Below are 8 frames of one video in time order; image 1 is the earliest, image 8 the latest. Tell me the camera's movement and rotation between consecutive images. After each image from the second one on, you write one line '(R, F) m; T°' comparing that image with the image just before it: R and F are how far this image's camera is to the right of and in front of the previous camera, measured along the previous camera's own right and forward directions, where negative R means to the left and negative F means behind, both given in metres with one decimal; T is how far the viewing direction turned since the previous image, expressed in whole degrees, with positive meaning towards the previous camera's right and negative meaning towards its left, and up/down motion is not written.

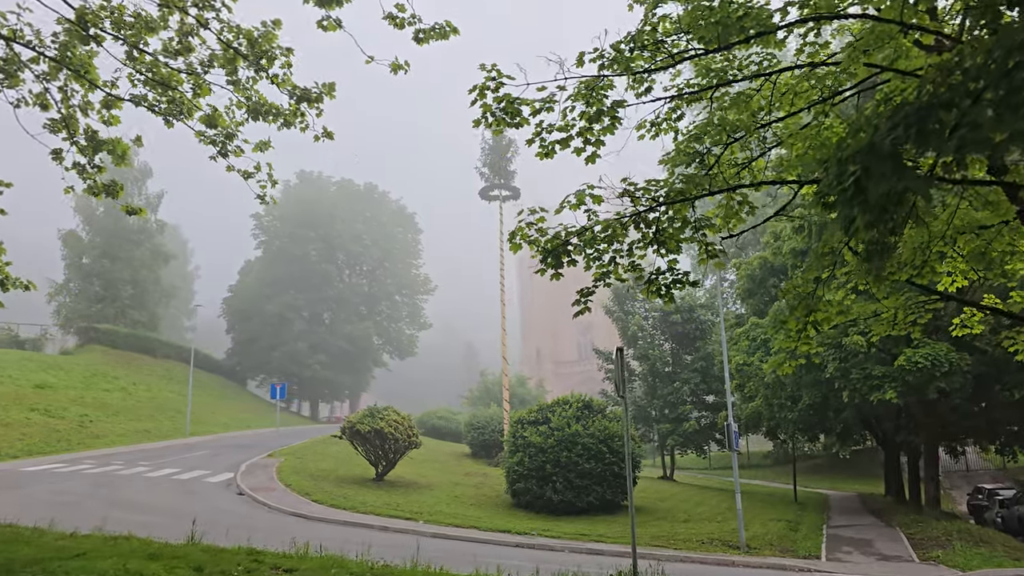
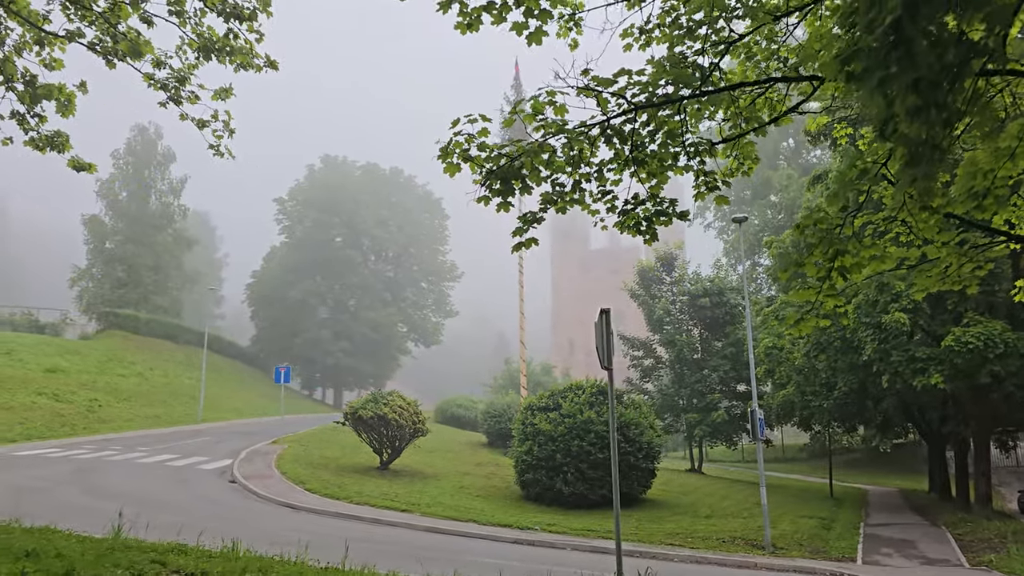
(+0.6, +1.5) m; -2°
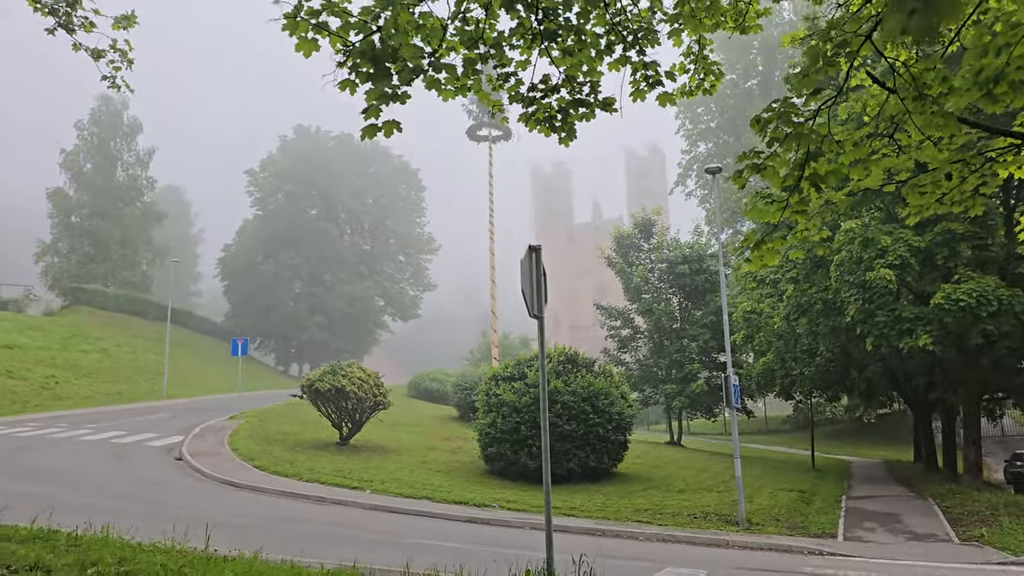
(+0.5, +1.2) m; +1°
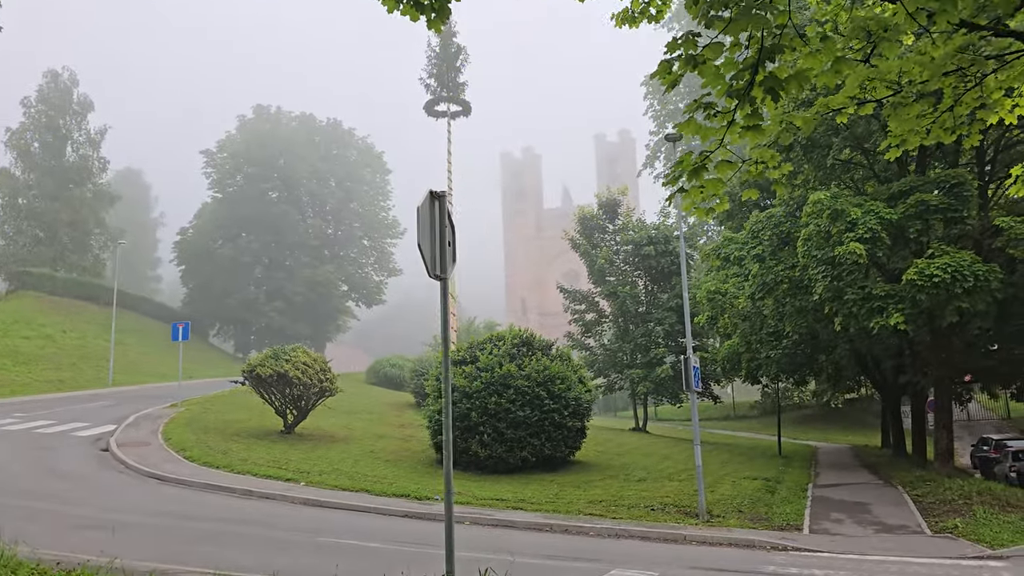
(+0.4, +1.1) m; +2°
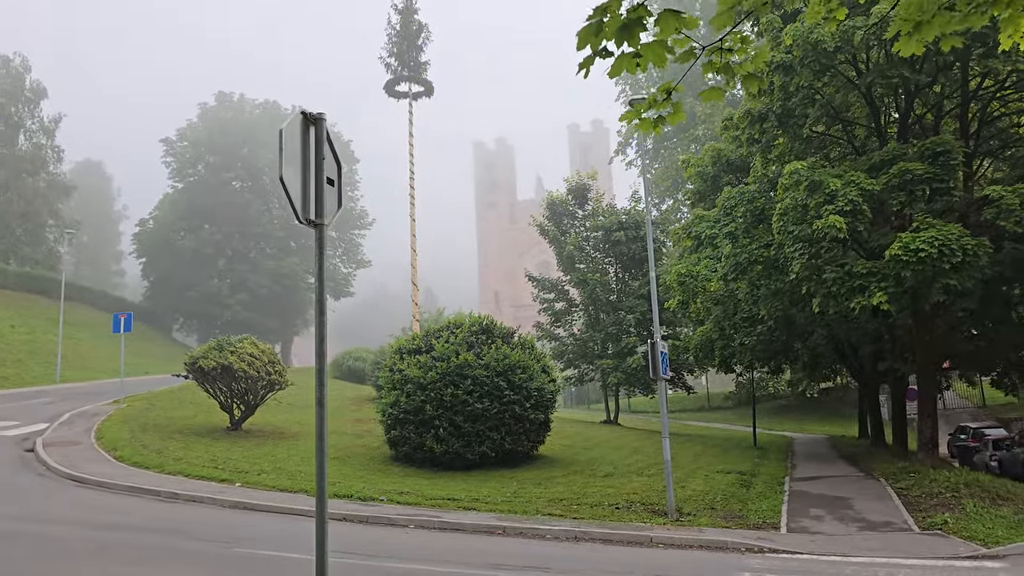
(+0.4, +1.1) m; +2°
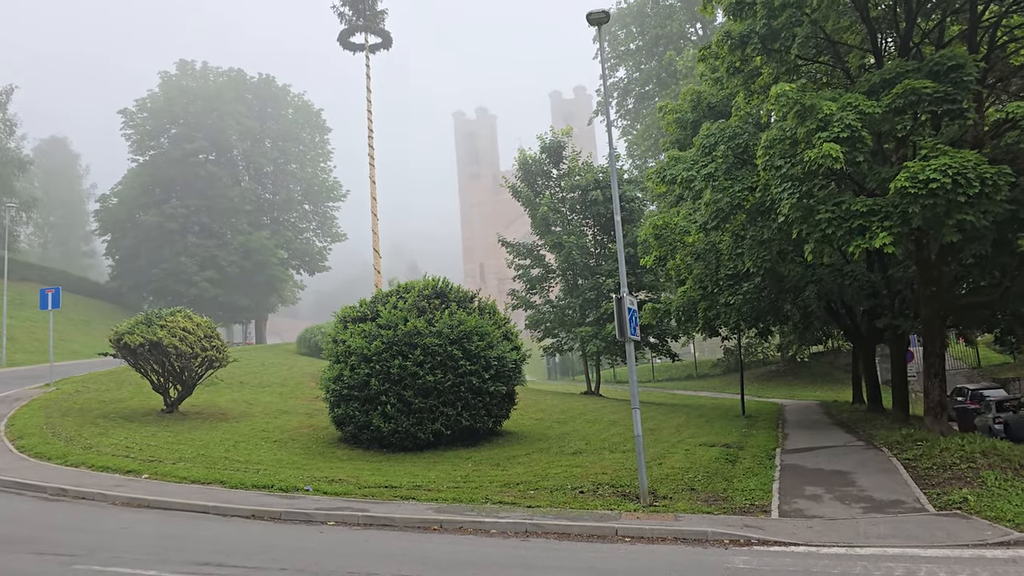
(+0.6, +1.8) m; +1°
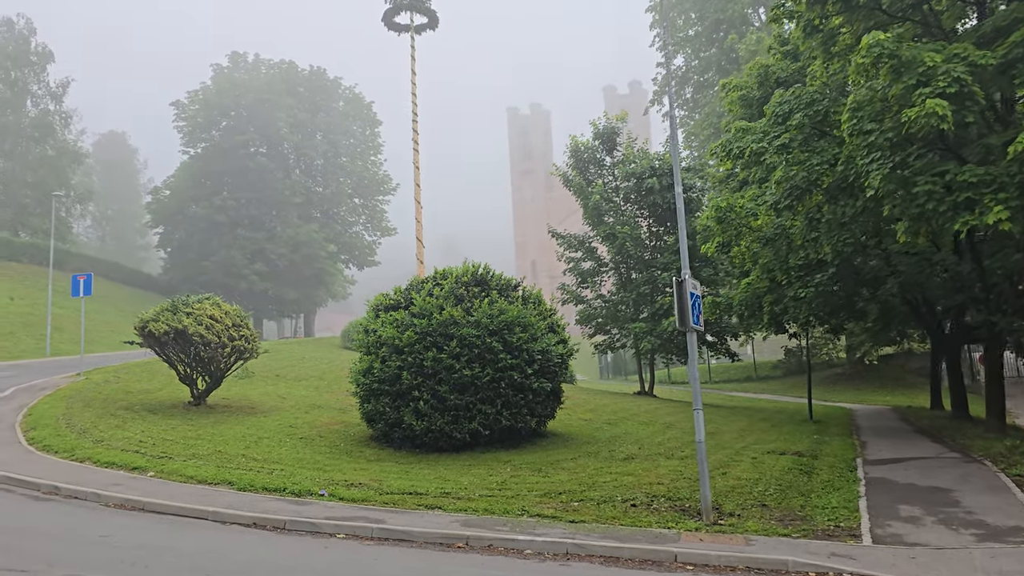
(+0.1, +1.3) m; -4°
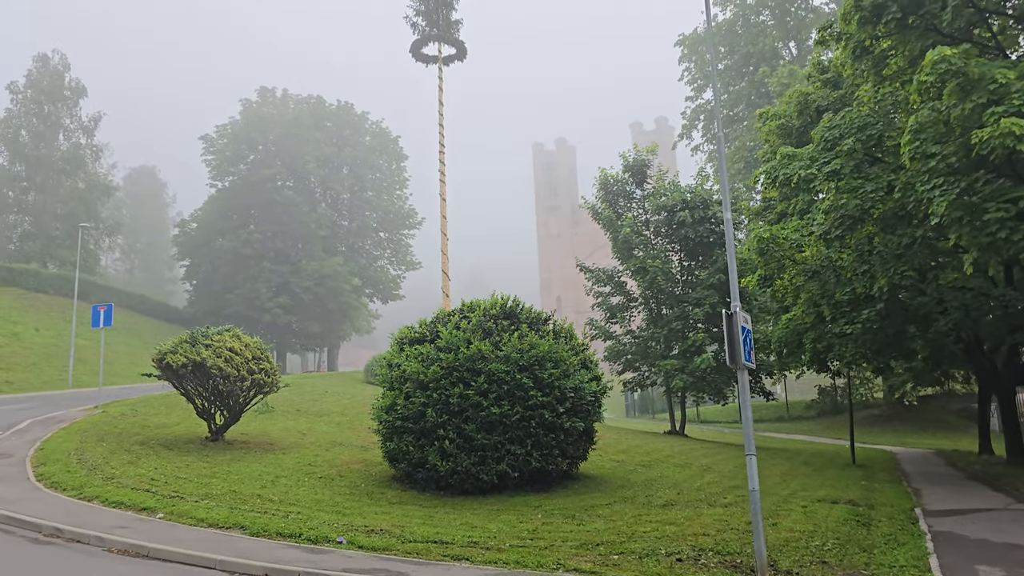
(-0.1, +0.6) m; -2°
